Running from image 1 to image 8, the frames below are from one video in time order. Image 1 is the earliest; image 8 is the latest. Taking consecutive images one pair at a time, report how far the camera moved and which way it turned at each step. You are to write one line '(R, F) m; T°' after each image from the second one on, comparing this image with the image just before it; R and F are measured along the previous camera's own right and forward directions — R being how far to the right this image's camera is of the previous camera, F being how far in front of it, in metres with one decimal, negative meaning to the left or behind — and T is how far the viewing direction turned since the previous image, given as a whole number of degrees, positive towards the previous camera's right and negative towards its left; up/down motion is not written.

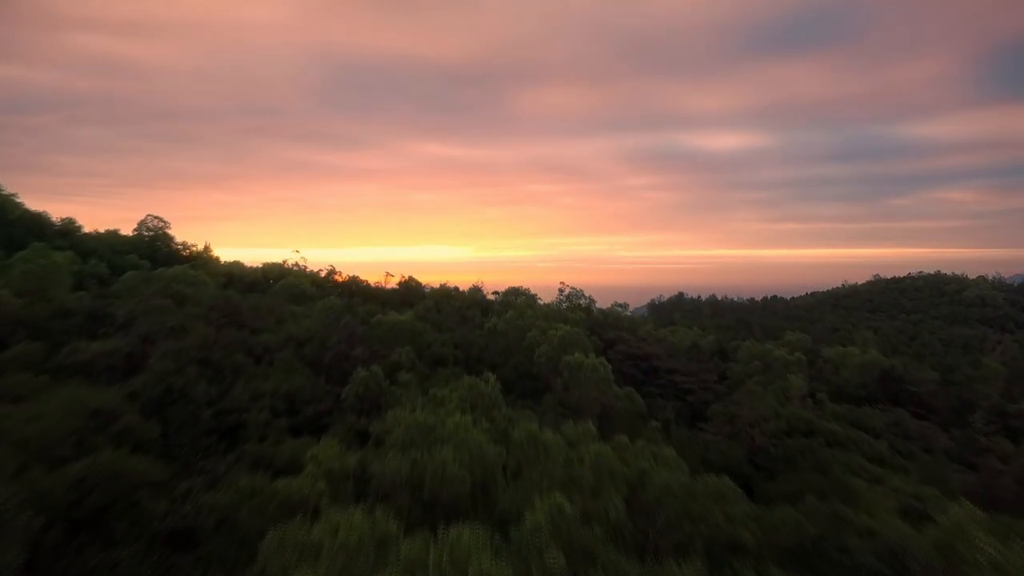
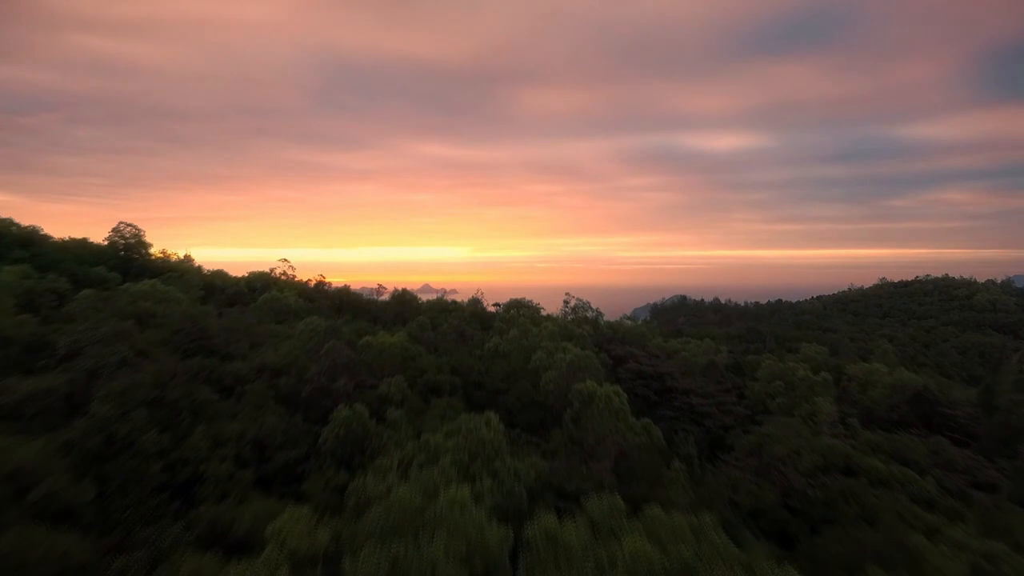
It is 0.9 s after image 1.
(0.0, +1.1) m; 0°
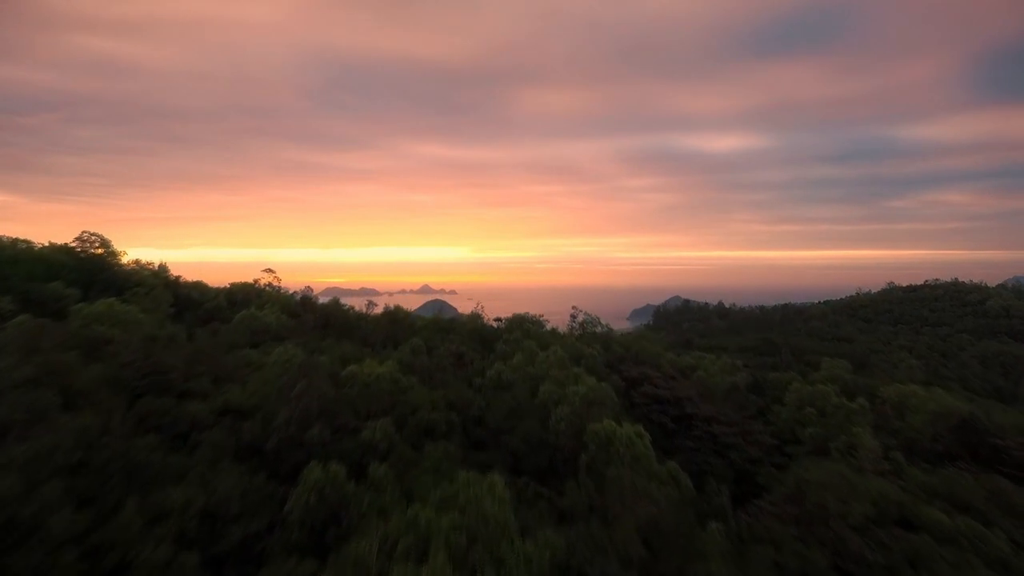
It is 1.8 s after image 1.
(0.0, +1.3) m; 0°
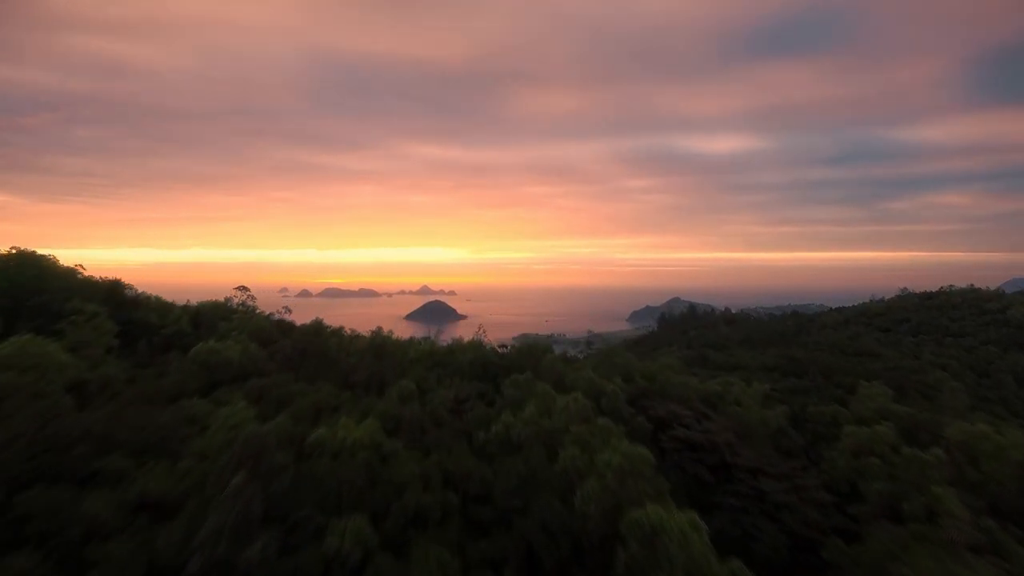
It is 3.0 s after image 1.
(-0.1, +1.9) m; 0°
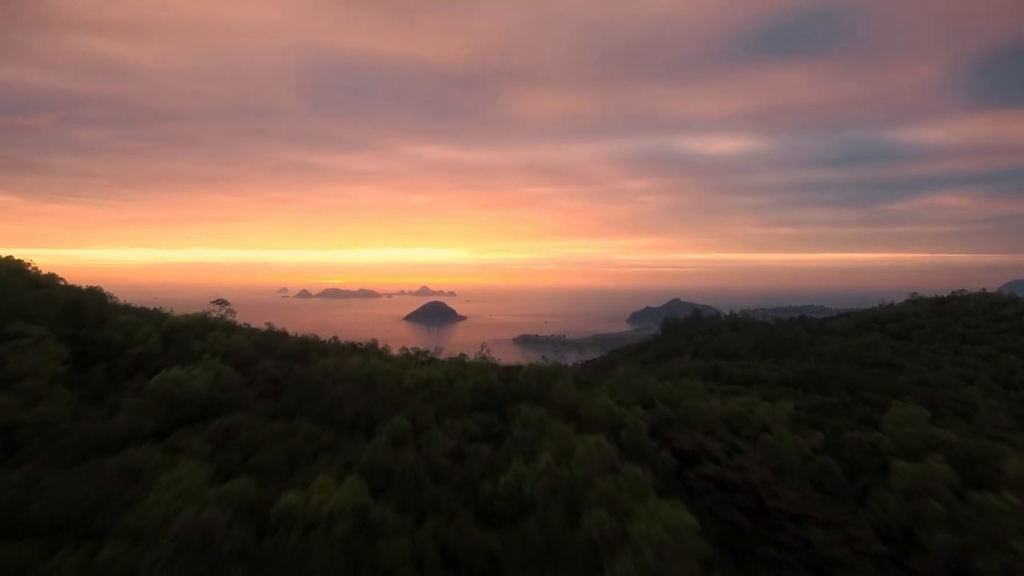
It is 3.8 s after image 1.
(-0.1, +1.3) m; 0°
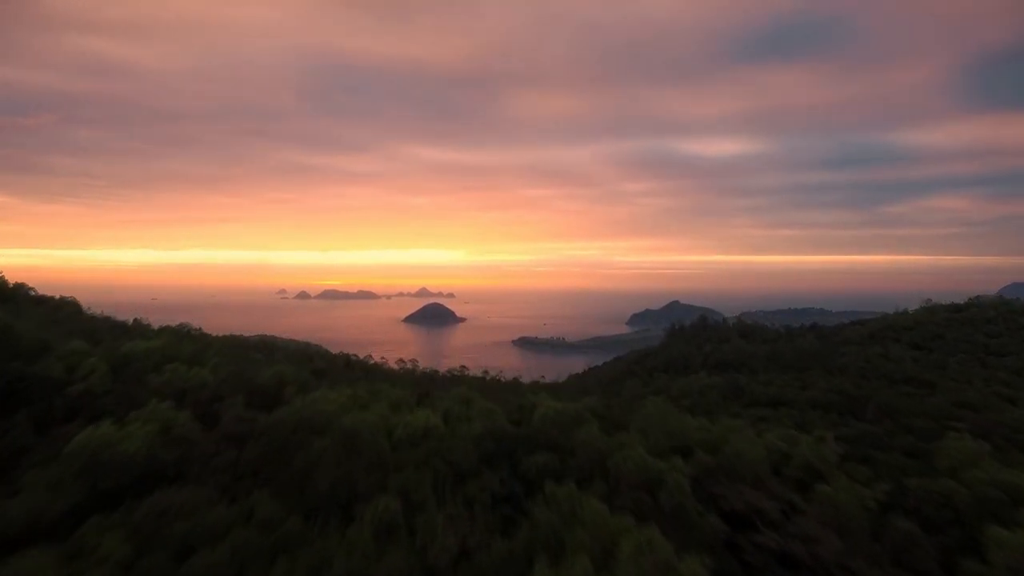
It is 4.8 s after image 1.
(-0.1, +1.8) m; 0°
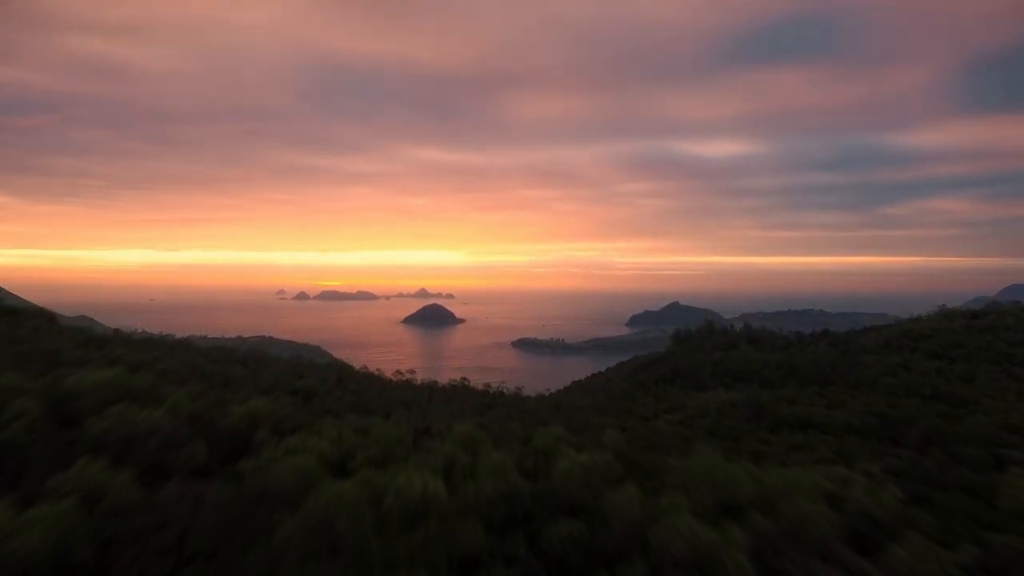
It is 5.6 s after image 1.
(-0.1, +1.6) m; 0°
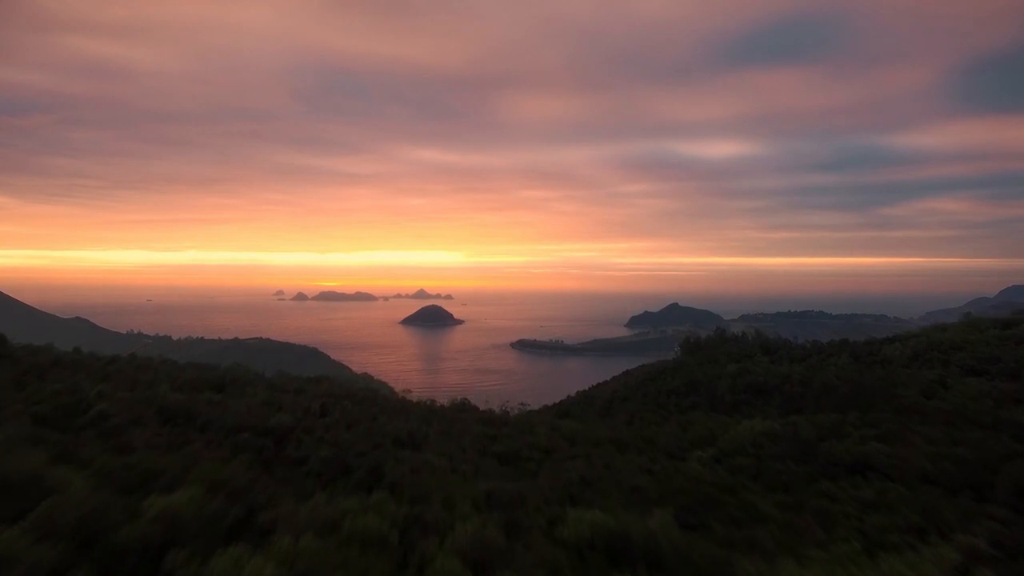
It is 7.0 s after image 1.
(-0.2, +2.7) m; 0°
